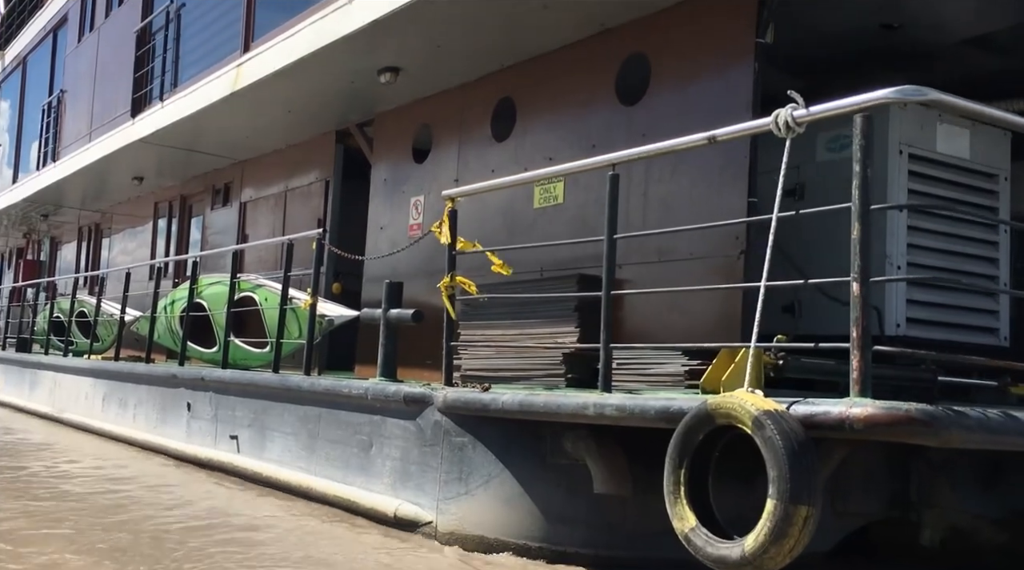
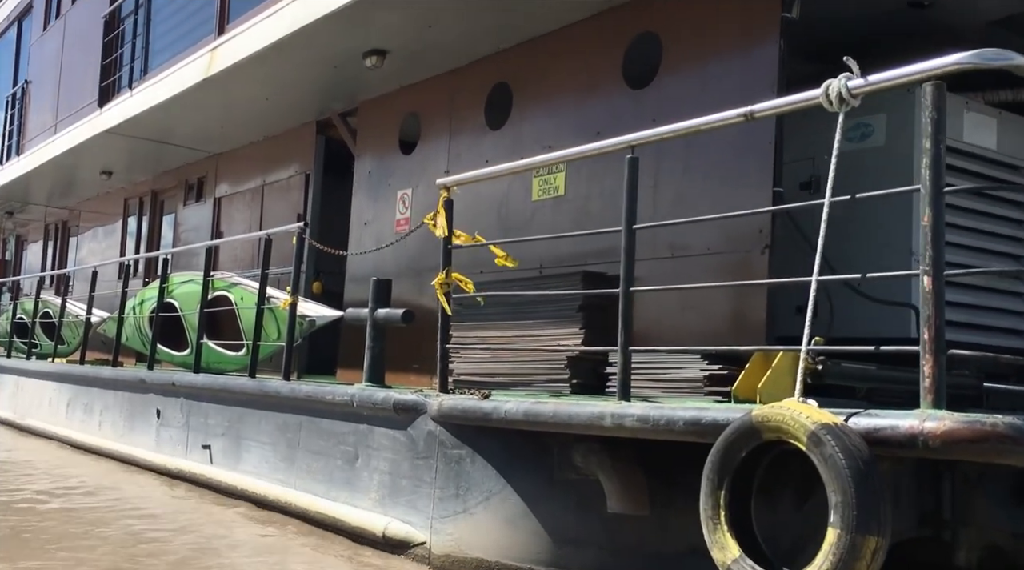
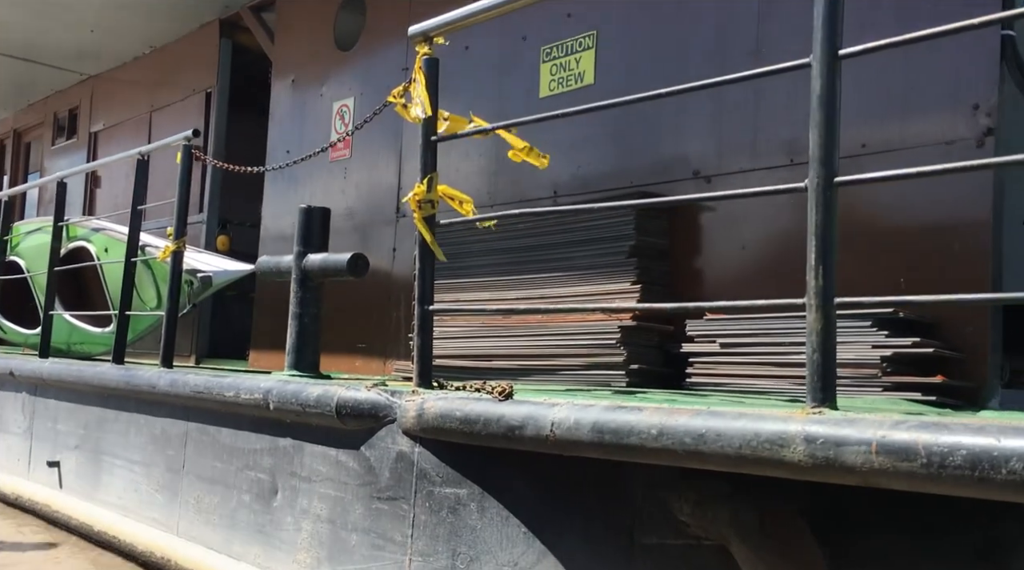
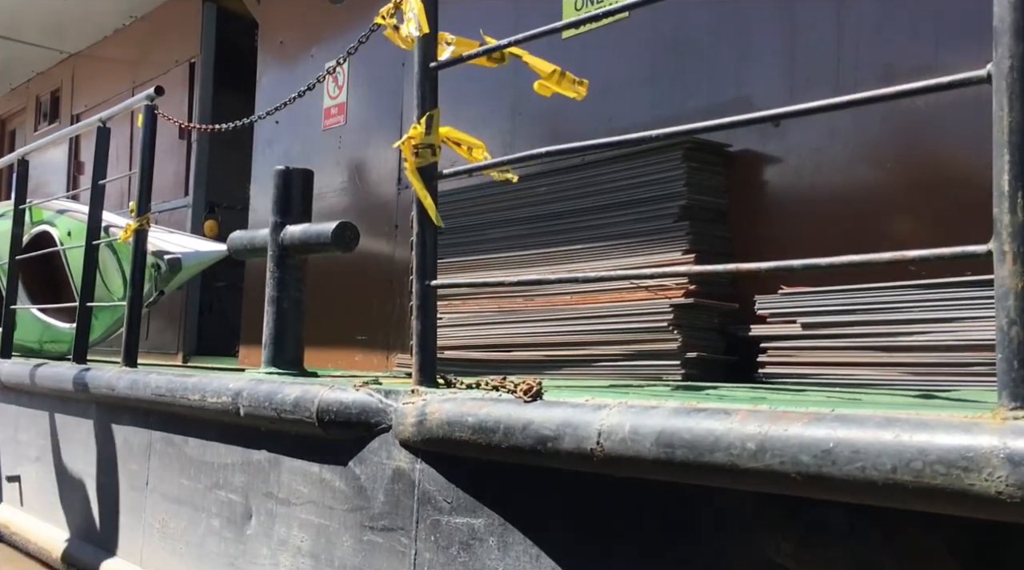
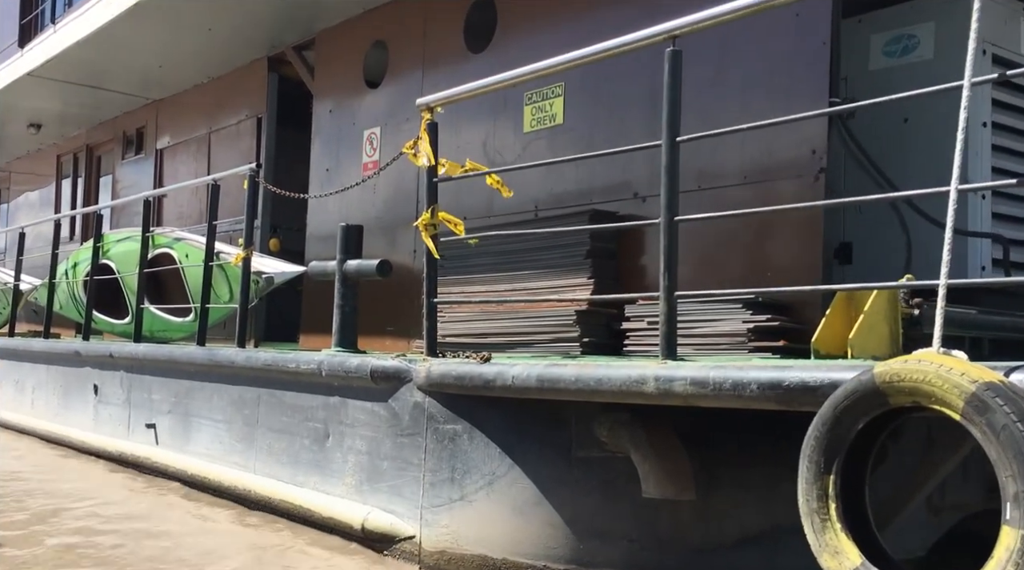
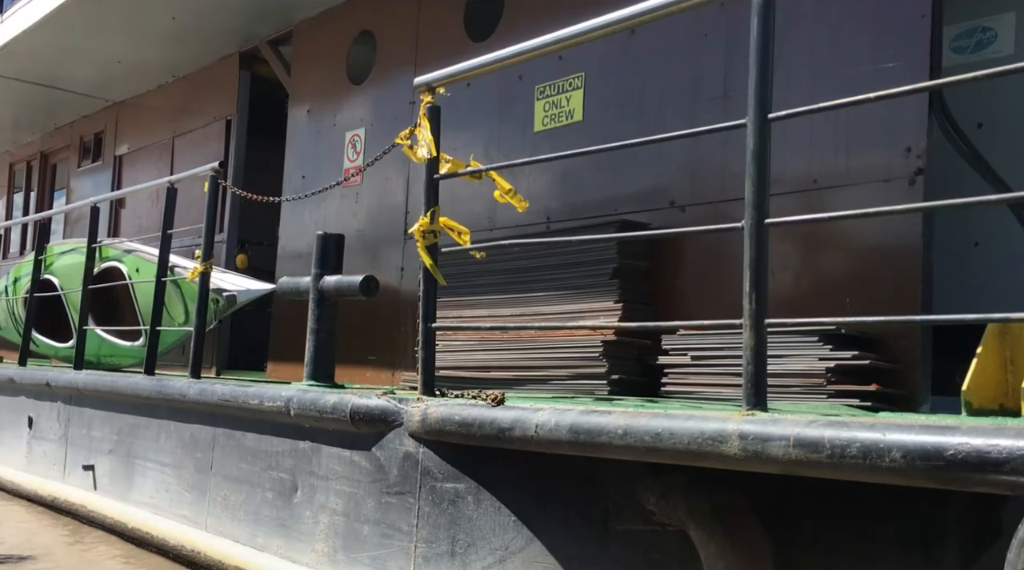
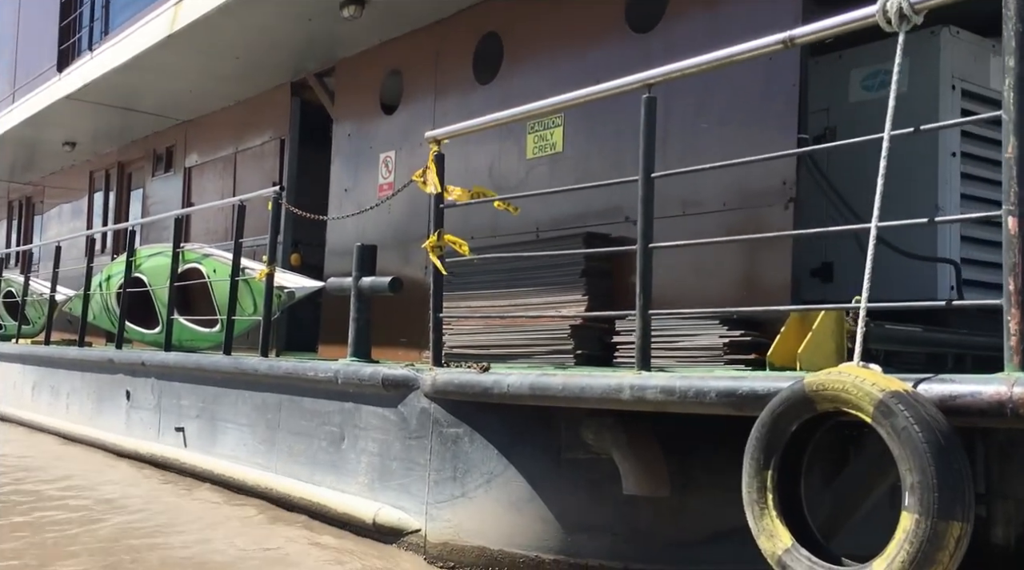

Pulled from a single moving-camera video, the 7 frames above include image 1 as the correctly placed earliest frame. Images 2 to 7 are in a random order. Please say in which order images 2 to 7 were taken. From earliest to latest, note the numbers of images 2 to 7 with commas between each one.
2, 7, 5, 6, 3, 4
